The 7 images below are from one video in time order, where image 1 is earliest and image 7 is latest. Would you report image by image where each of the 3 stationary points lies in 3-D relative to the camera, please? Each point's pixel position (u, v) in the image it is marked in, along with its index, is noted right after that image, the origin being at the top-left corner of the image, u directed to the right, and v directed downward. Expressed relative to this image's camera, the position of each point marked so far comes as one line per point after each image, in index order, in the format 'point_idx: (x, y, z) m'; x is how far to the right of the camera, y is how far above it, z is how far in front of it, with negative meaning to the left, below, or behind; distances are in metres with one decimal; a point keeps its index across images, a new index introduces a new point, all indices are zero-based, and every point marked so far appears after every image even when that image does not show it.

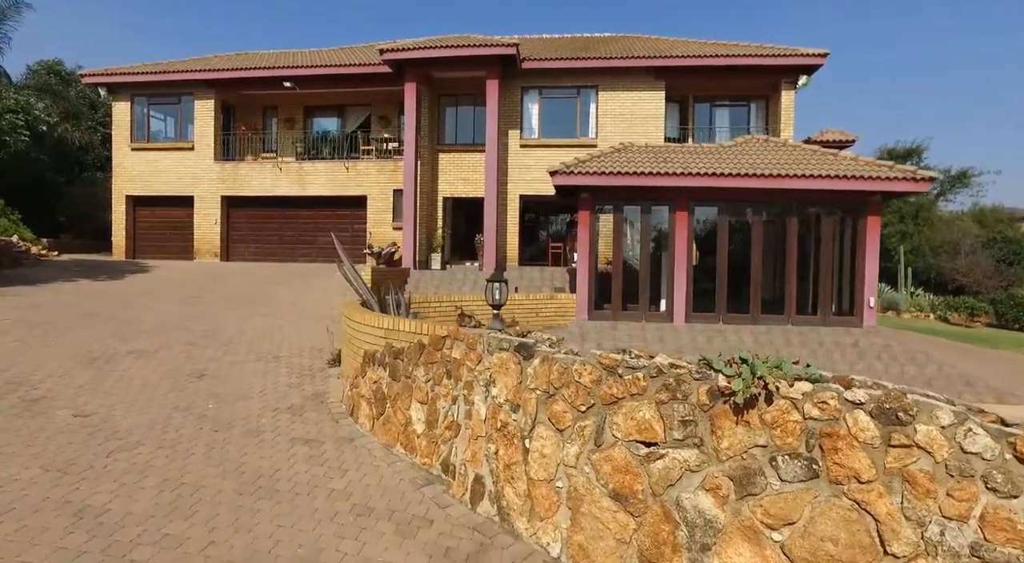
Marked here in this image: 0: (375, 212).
0: (-4.2, +2.1, +19.2) m
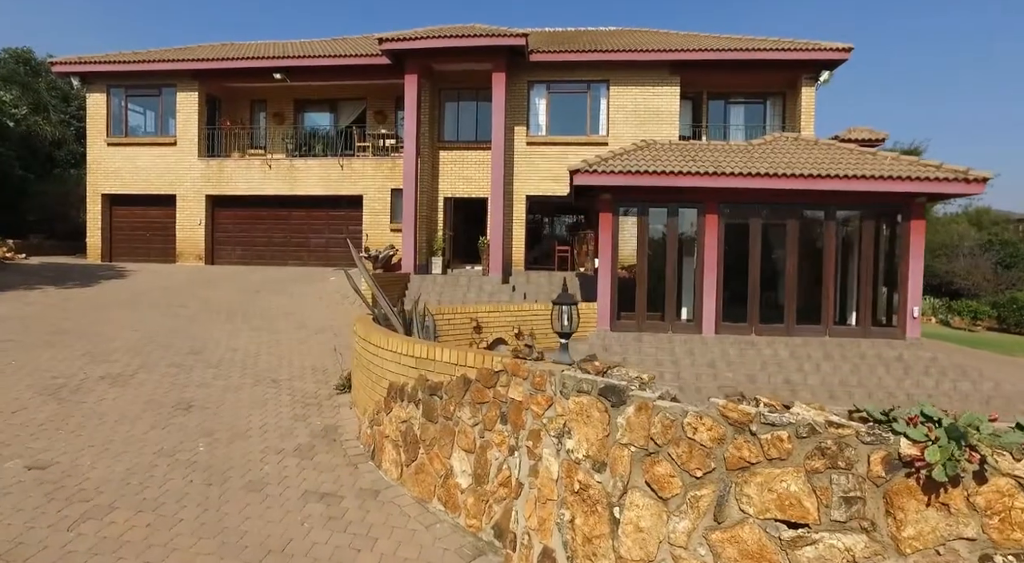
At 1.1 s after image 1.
0: (-4.1, +2.0, +18.0) m
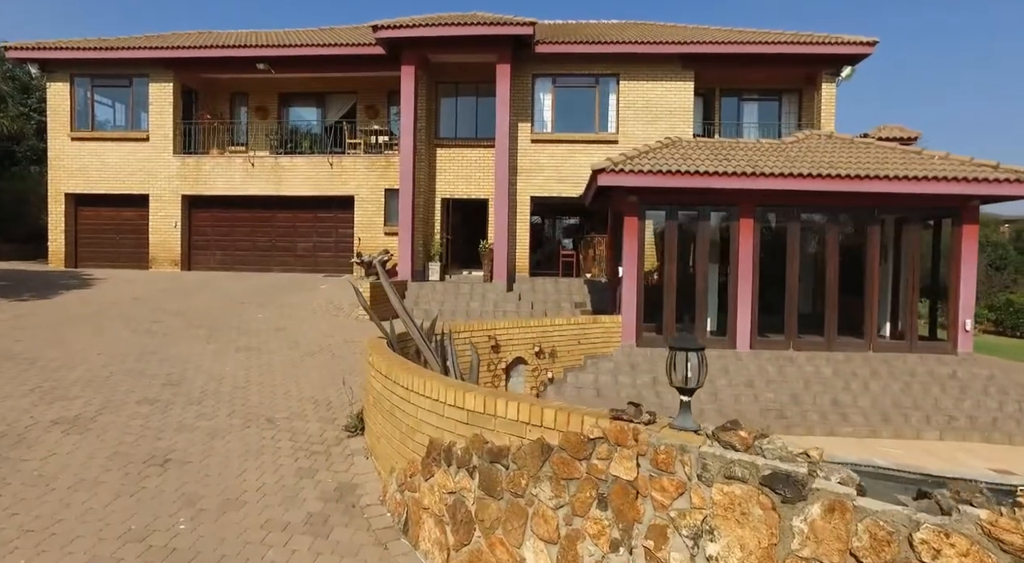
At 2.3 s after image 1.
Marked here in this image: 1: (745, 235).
0: (-4.0, +1.8, +16.8) m
1: (+4.0, +0.8, +10.6) m
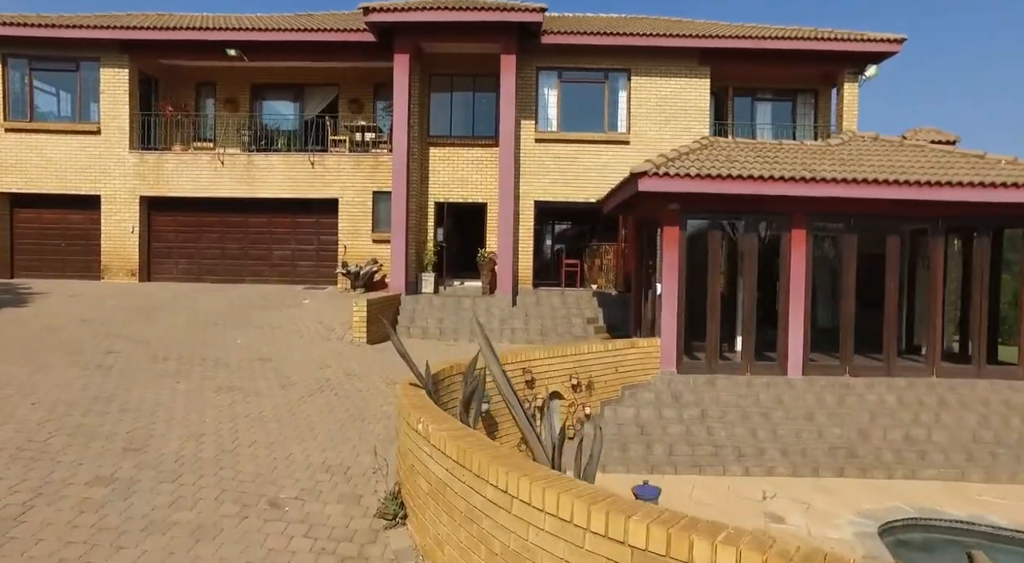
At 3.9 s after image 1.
0: (-4.0, +1.5, +15.1) m
1: (+4.4, +0.5, +9.5) m
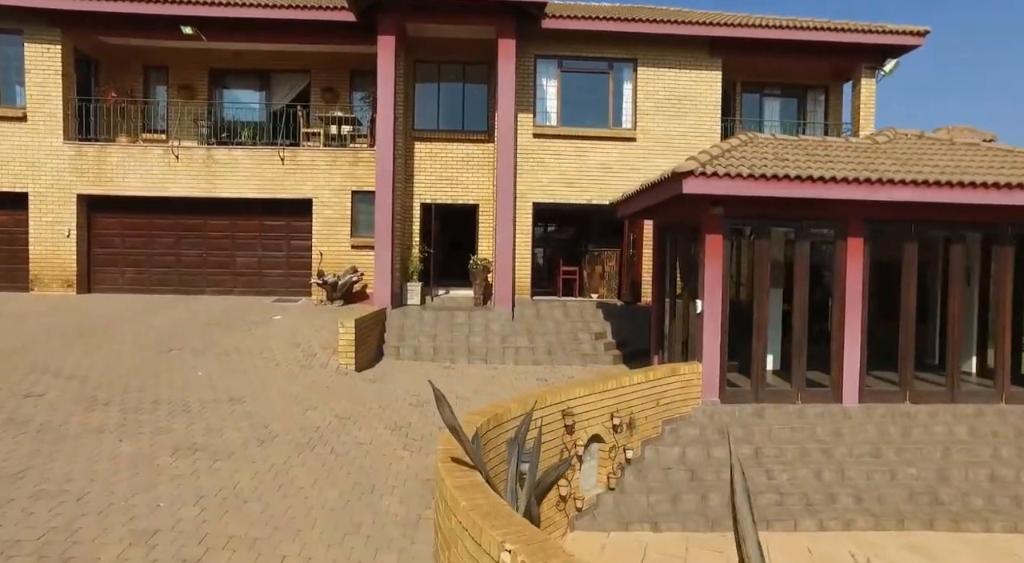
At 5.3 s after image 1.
0: (-4.1, +1.3, +13.5) m
1: (+4.6, +0.3, +8.3) m
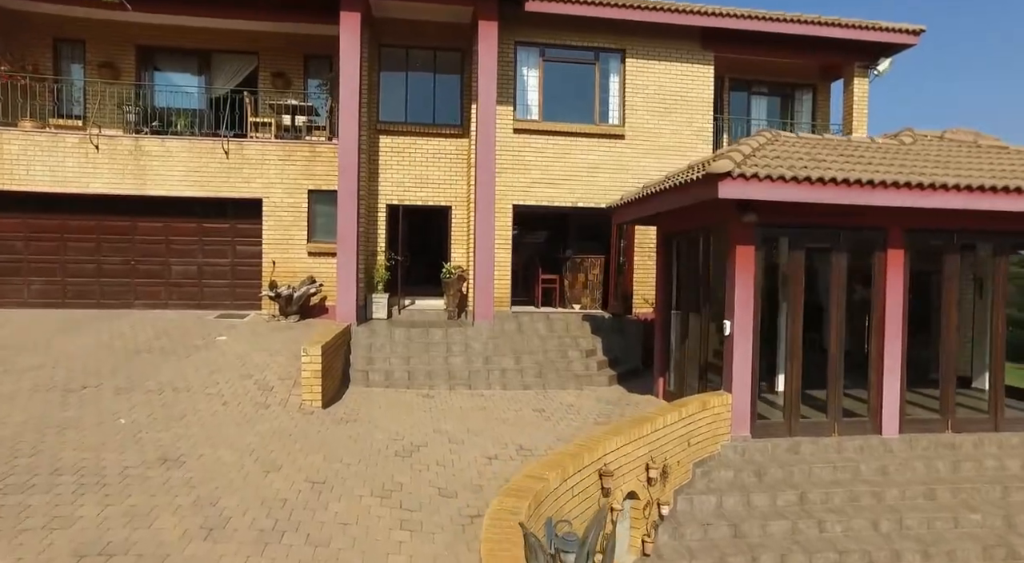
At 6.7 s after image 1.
0: (-4.5, +1.1, +11.8) m
1: (+4.6, +0.1, +7.4) m
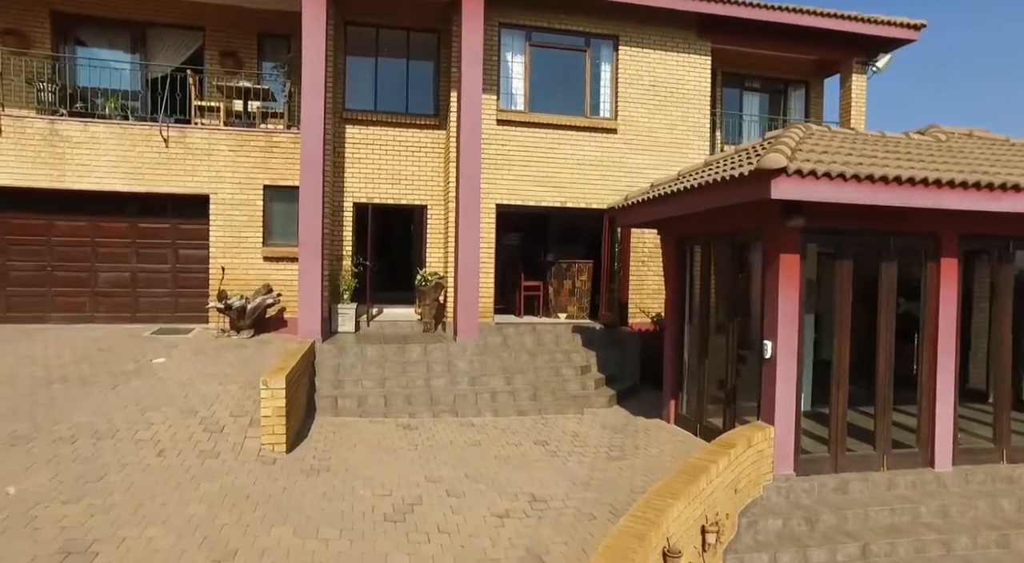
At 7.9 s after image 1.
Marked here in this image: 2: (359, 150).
0: (-4.8, +0.9, +10.2) m
1: (+4.6, 0.0, +6.6) m
2: (-2.6, +2.3, +10.6) m
